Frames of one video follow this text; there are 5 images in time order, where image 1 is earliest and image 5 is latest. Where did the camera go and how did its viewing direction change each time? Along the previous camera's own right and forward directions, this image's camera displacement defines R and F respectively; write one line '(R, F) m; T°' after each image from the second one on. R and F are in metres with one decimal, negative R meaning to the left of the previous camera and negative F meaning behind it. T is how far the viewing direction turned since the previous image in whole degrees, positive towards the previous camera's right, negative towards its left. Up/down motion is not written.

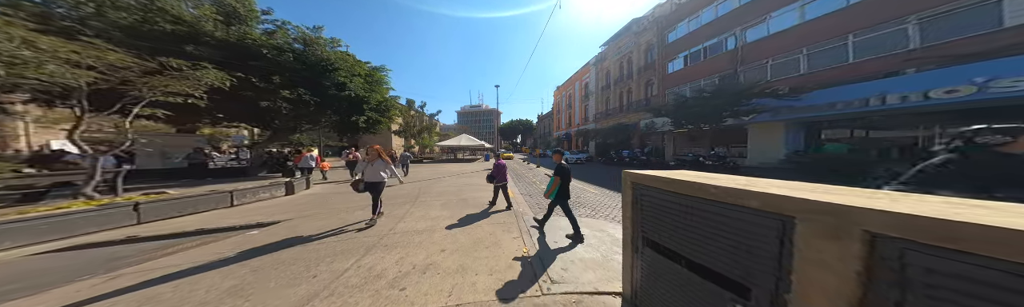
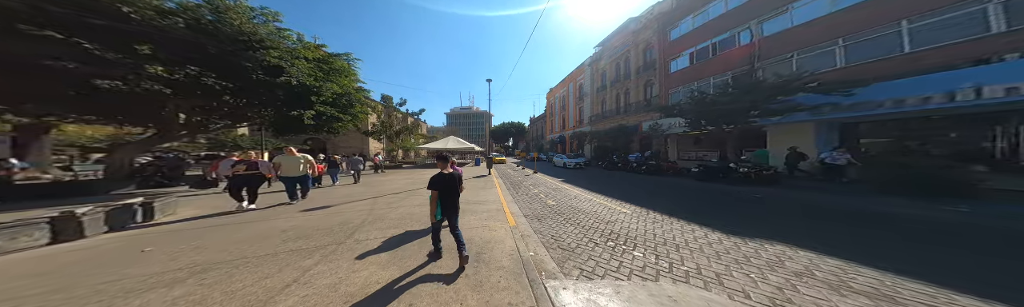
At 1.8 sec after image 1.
(-0.2, +2.0) m; +3°
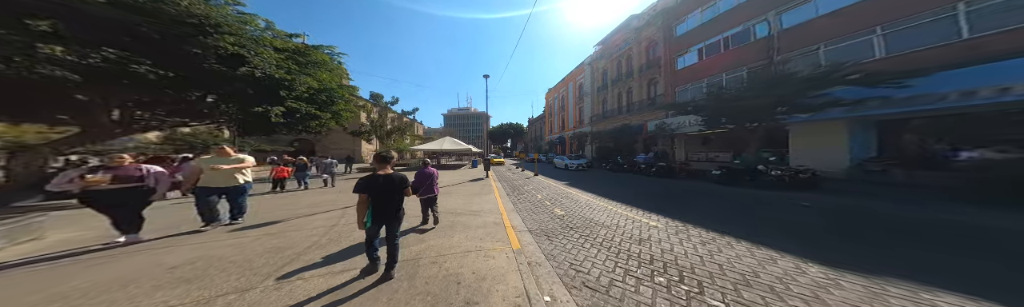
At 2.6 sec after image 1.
(-0.1, +1.0) m; +1°
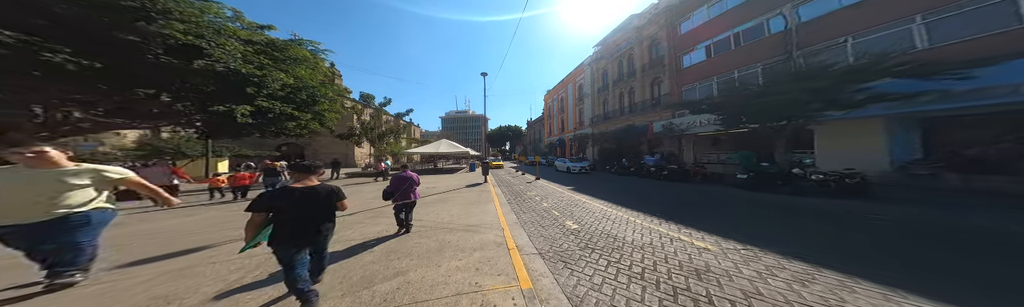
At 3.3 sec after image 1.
(-0.1, +0.9) m; +1°
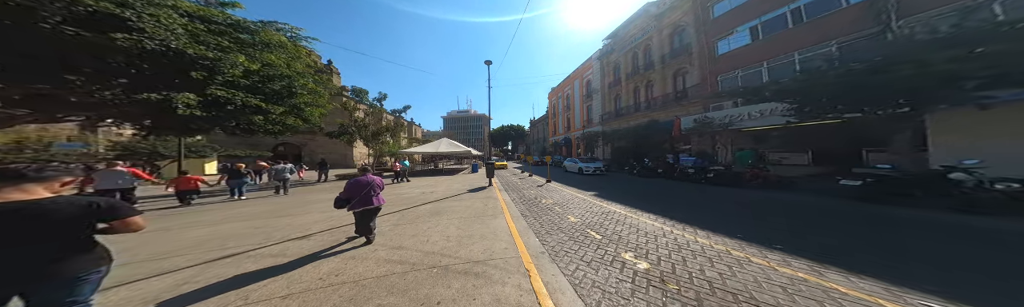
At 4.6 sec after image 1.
(-0.5, +1.8) m; -1°
